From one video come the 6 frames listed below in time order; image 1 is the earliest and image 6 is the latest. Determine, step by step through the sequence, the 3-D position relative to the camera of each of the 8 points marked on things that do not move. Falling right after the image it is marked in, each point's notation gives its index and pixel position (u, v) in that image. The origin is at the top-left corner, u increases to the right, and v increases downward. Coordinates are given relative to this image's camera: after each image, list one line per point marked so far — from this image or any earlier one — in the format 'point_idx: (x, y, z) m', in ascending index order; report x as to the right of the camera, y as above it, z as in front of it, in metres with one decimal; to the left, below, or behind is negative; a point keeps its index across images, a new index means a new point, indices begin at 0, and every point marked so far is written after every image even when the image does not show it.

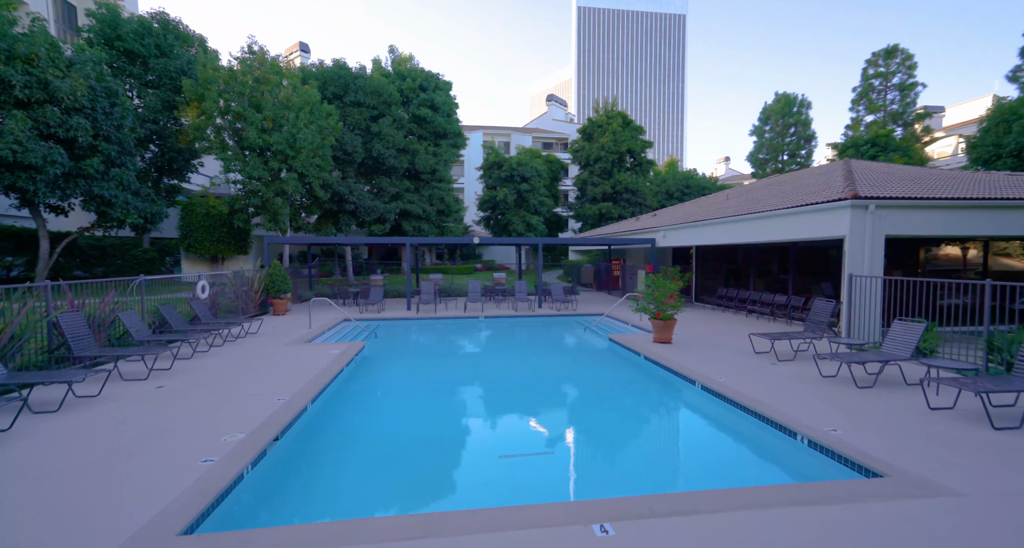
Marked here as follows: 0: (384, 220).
0: (-5.0, +2.1, +18.1) m
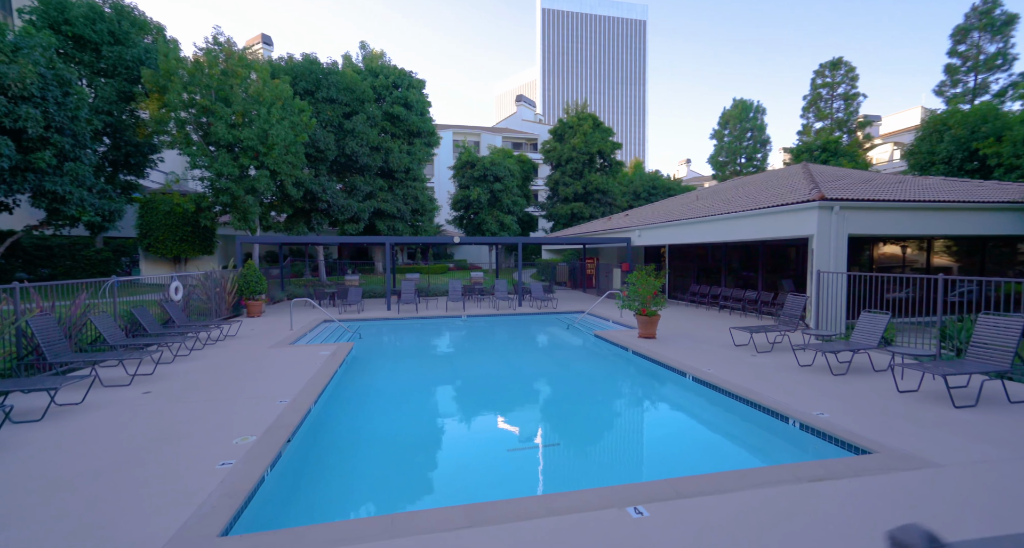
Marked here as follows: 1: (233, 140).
0: (-6.0, +2.1, +17.8) m
1: (-8.5, +4.1, +14.0) m
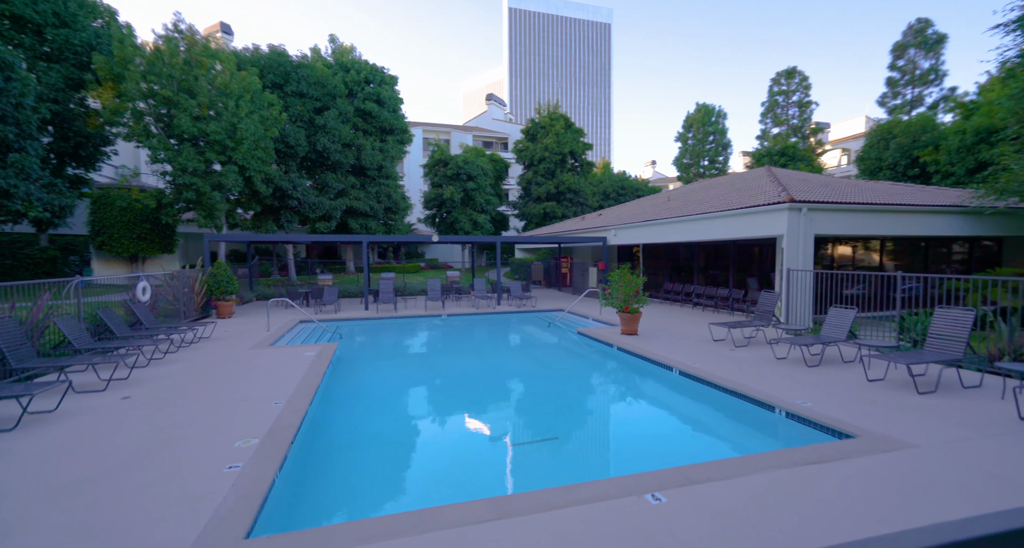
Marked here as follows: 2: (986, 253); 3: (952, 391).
0: (-6.9, +2.1, +17.3) m
1: (-9.2, +4.1, +13.4) m
2: (+15.0, +0.6, +14.6) m
3: (+6.0, -1.6, +6.3) m
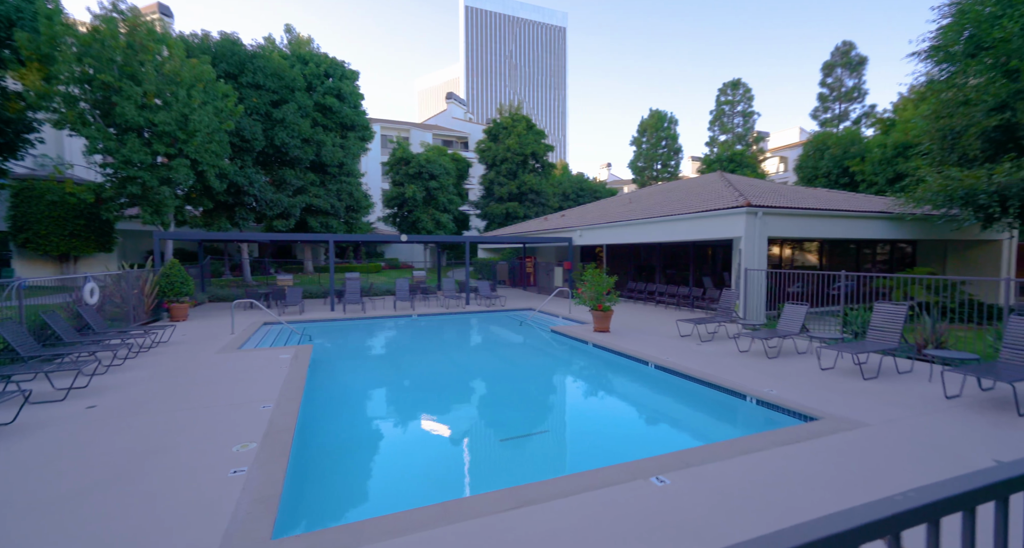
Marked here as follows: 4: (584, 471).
0: (-8.2, +2.1, +16.7) m
1: (-10.0, +4.1, +12.5) m
2: (+13.8, +0.6, +16.2) m
3: (+5.8, -1.6, +7.0) m
4: (+0.8, -2.2, +5.1) m
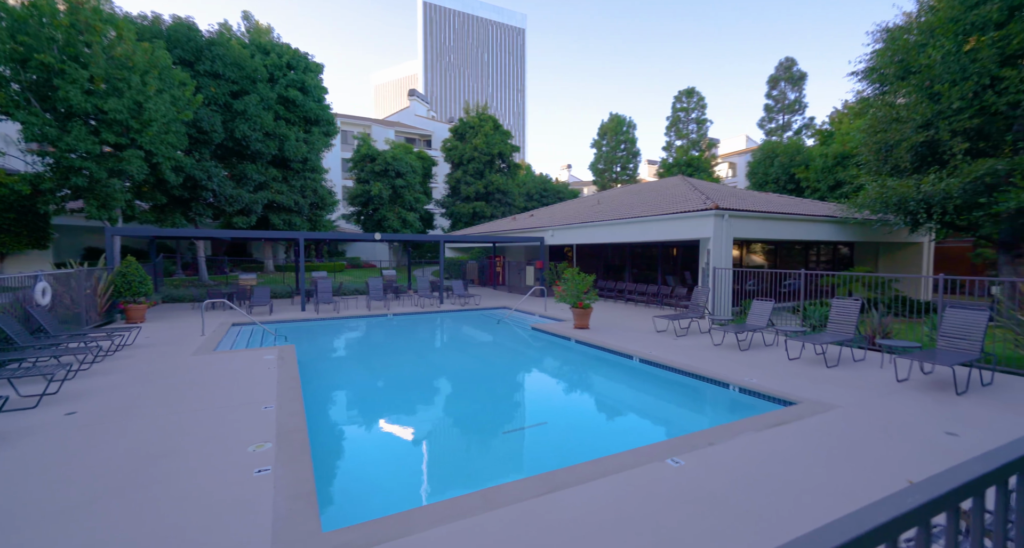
0: (-9.2, +2.2, +15.9) m
1: (-10.6, +4.1, +11.6) m
2: (+12.7, +0.7, +17.7) m
3: (+5.7, -1.5, +7.7) m
4: (+0.9, -2.1, +5.3) m
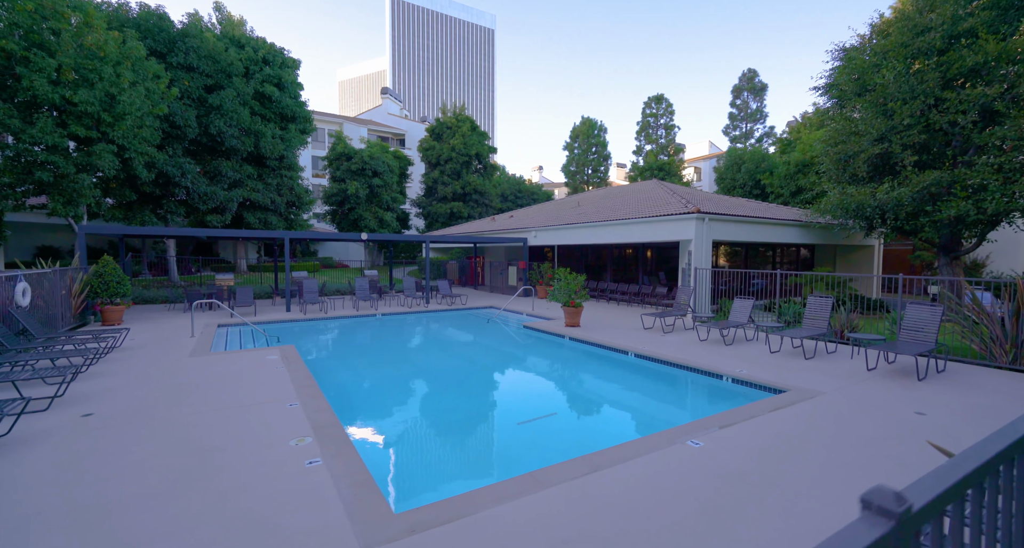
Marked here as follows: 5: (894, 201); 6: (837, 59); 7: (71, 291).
0: (-9.8, +2.2, +15.4) m
1: (-10.8, +4.1, +11.0) m
2: (+11.9, +0.7, +19.0) m
3: (+5.7, -1.5, +8.5) m
4: (+1.2, -2.1, +5.6) m
5: (+10.5, +2.0, +12.6) m
6: (+10.6, +7.0, +15.0) m
7: (-9.1, -0.4, +9.5) m
